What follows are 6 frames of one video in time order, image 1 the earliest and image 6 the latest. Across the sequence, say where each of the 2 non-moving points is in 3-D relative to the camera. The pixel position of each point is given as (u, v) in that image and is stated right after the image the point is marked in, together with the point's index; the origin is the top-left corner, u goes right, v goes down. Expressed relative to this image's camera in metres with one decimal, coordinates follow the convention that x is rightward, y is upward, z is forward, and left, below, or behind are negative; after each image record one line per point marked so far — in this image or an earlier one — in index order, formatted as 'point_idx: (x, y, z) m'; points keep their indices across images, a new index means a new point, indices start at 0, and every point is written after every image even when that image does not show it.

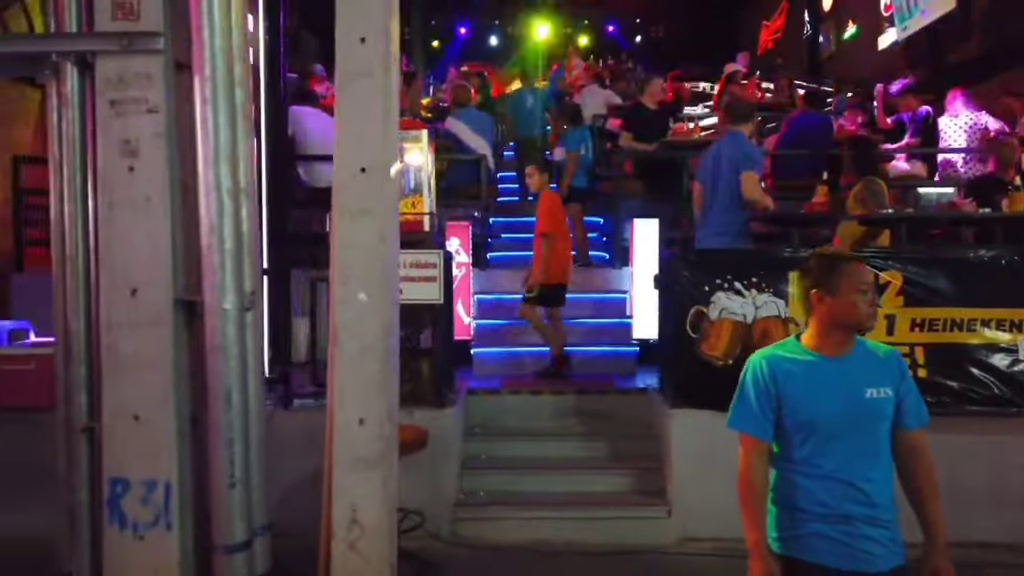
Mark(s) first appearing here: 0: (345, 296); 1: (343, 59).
0: (-0.9, 0.0, +4.1) m
1: (-0.9, +1.3, +4.1) m
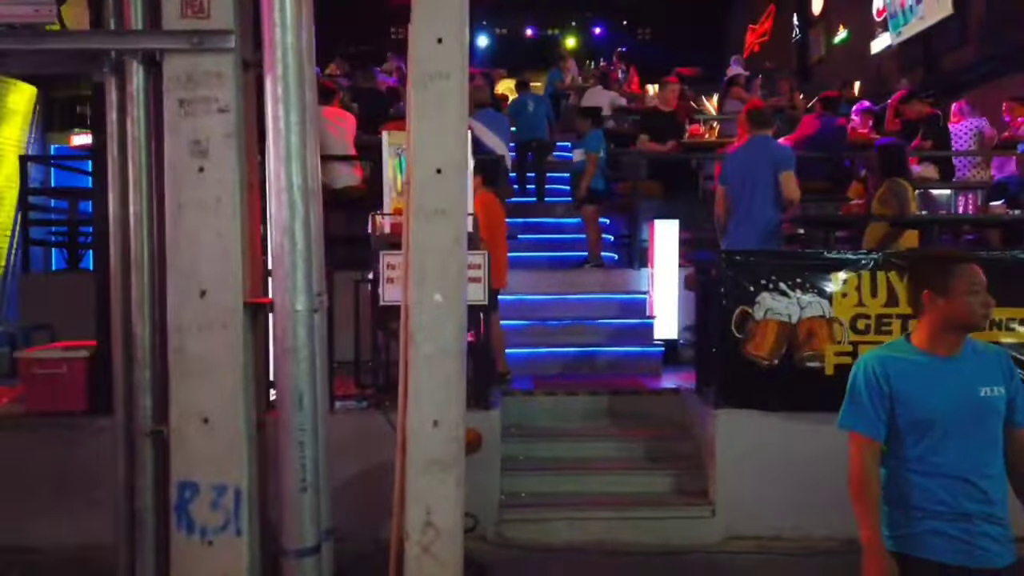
0: (-0.5, -0.1, +4.1) m
1: (-0.5, +1.2, +4.1) m
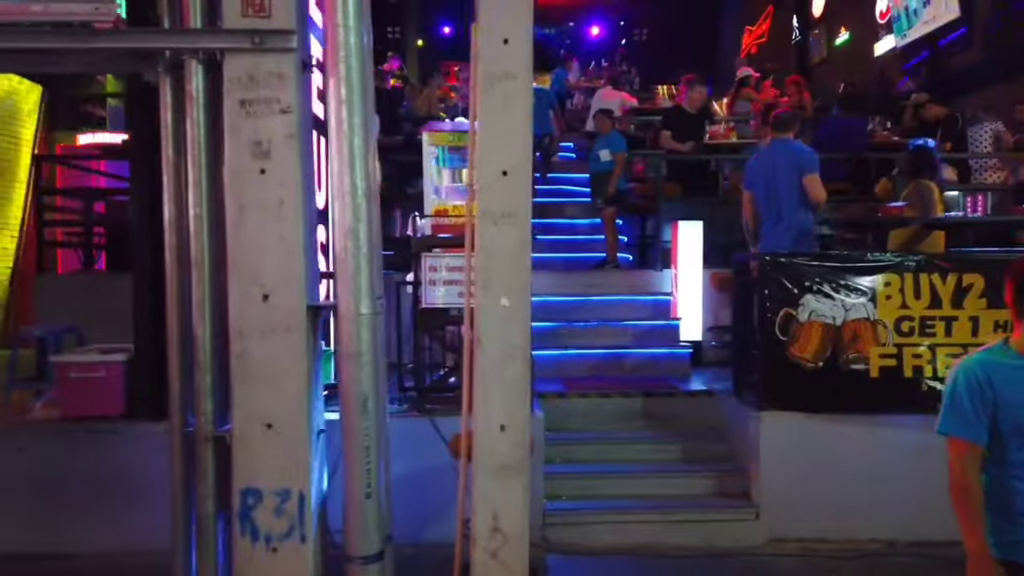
0: (-0.1, -0.1, +4.0) m
1: (-0.1, +1.2, +4.0) m
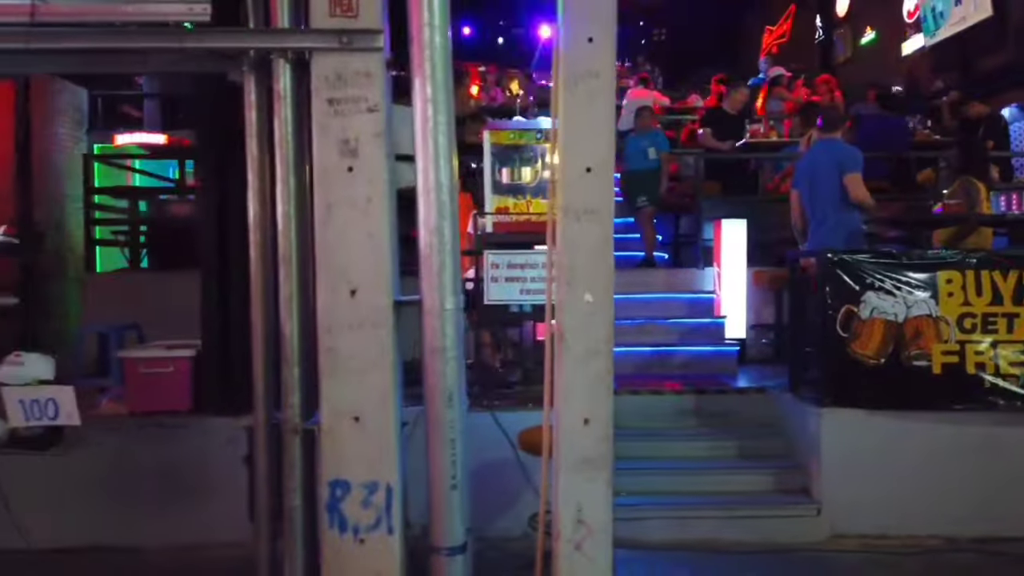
0: (+0.3, 0.0, +4.1) m
1: (+0.3, +1.3, +4.1) m
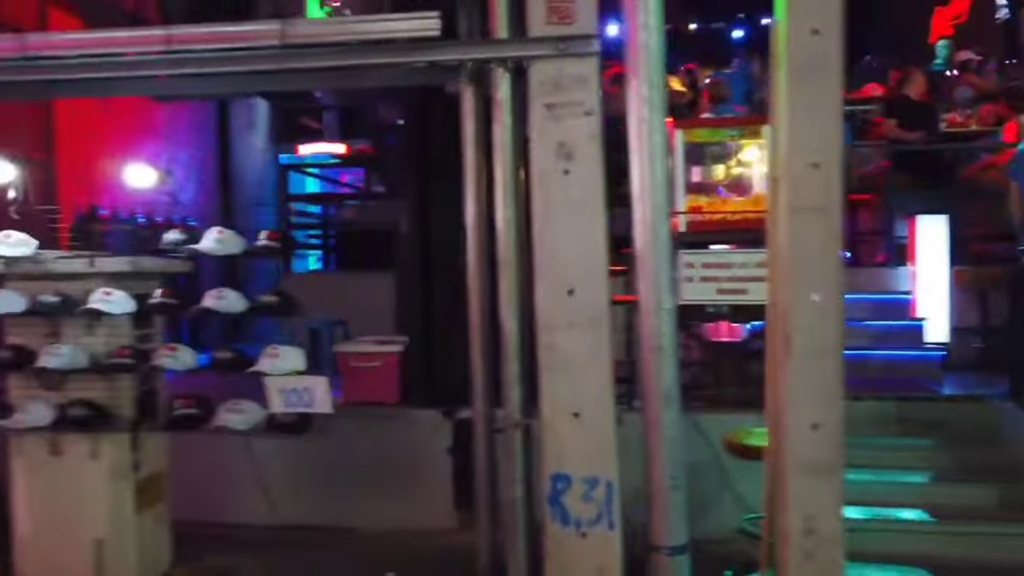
0: (+1.5, 0.0, +4.0) m
1: (+1.5, +1.3, +4.0) m
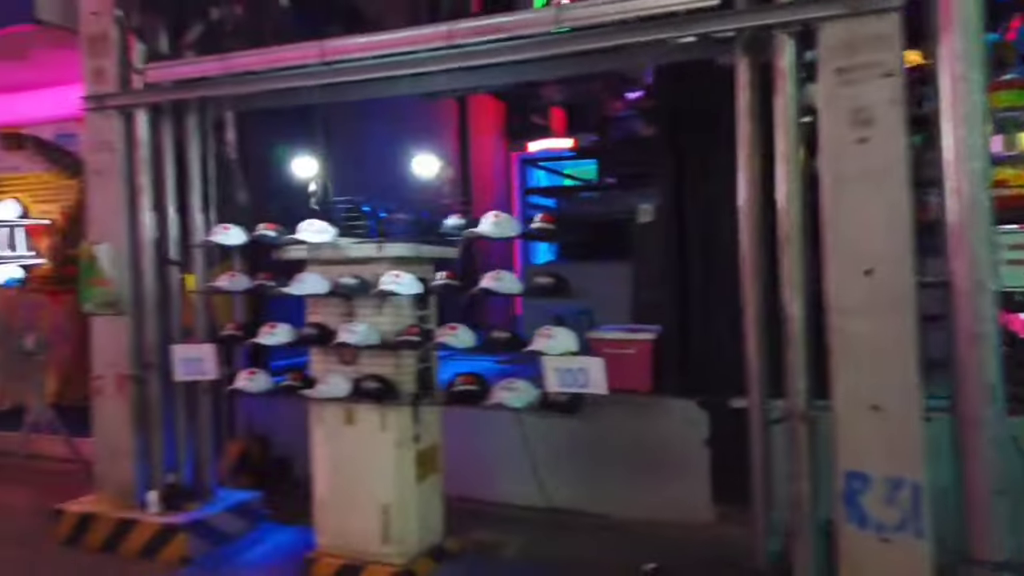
0: (+2.9, +0.1, +3.3) m
1: (+2.9, +1.4, +3.3) m
